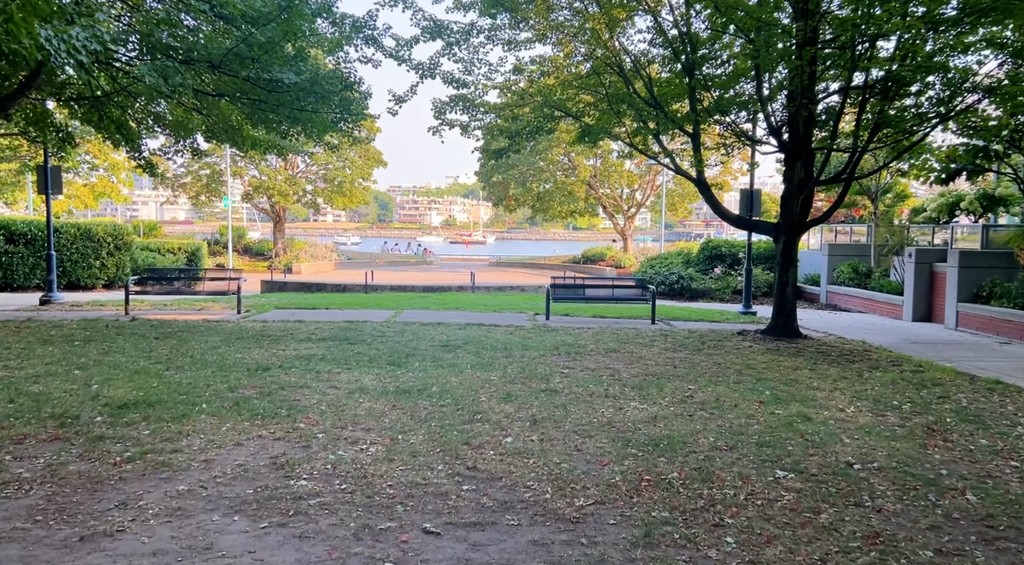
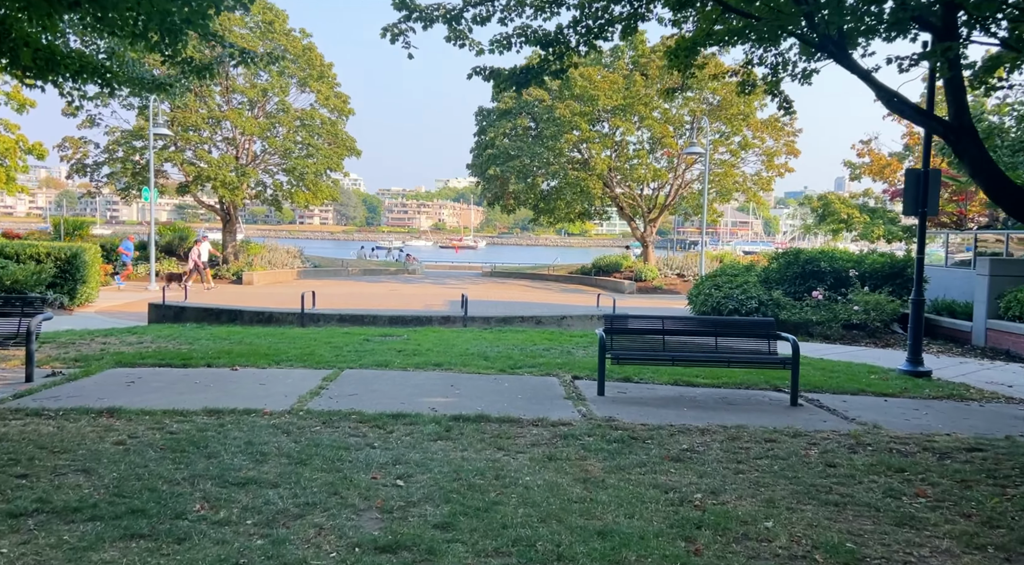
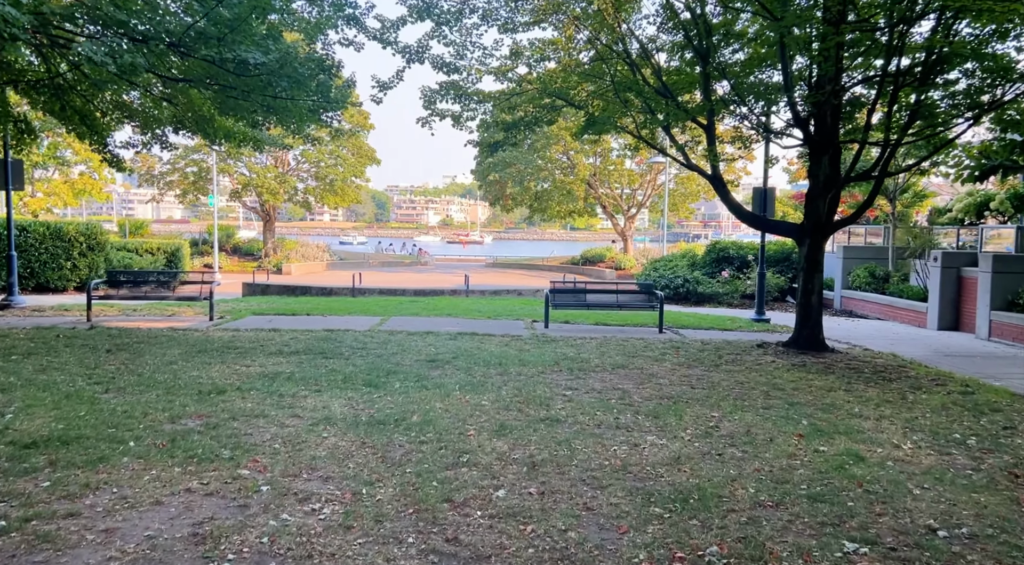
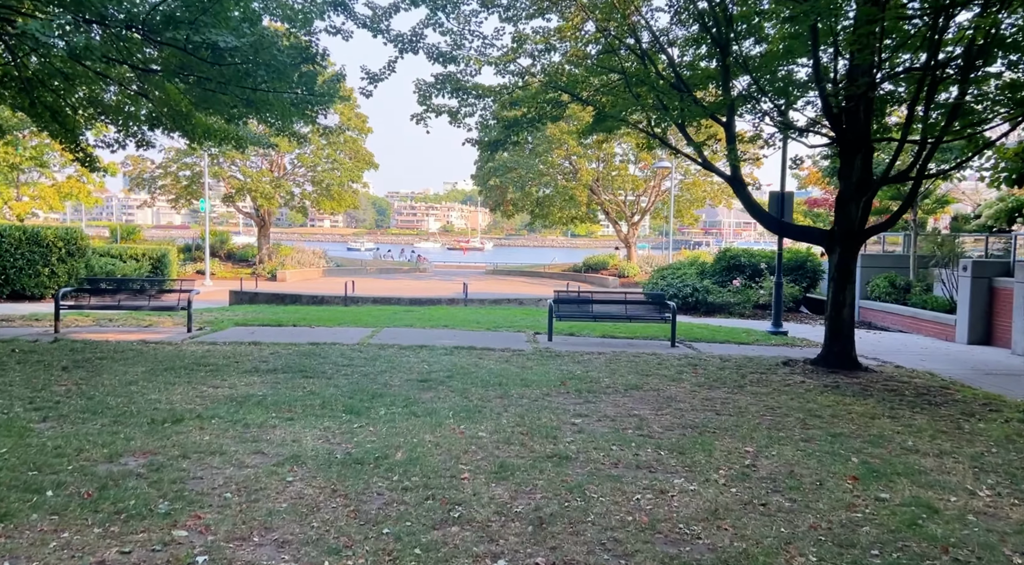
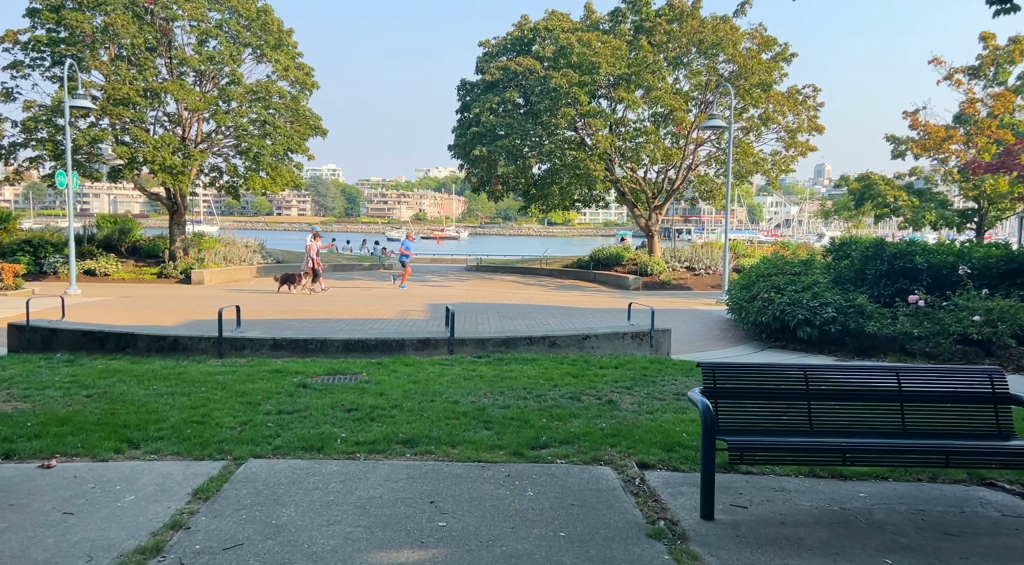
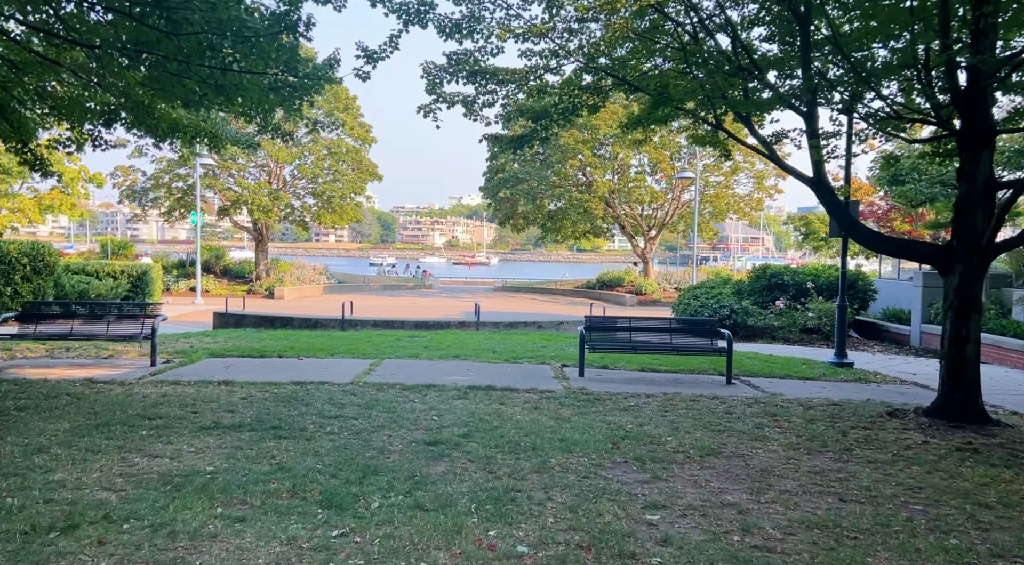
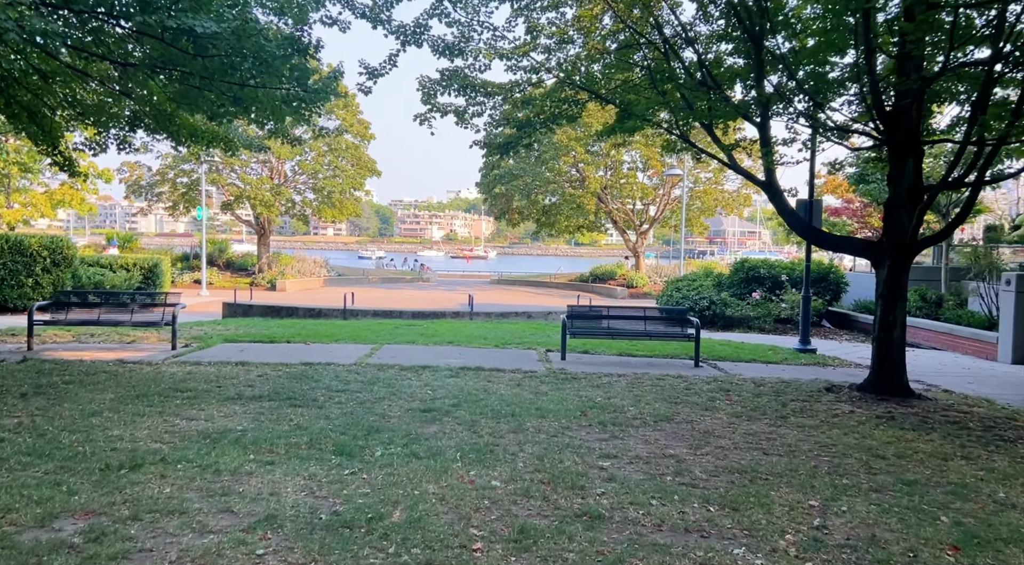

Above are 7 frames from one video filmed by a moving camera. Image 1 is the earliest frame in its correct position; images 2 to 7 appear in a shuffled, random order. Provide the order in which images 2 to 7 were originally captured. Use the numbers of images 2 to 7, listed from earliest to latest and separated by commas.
3, 4, 7, 6, 2, 5
